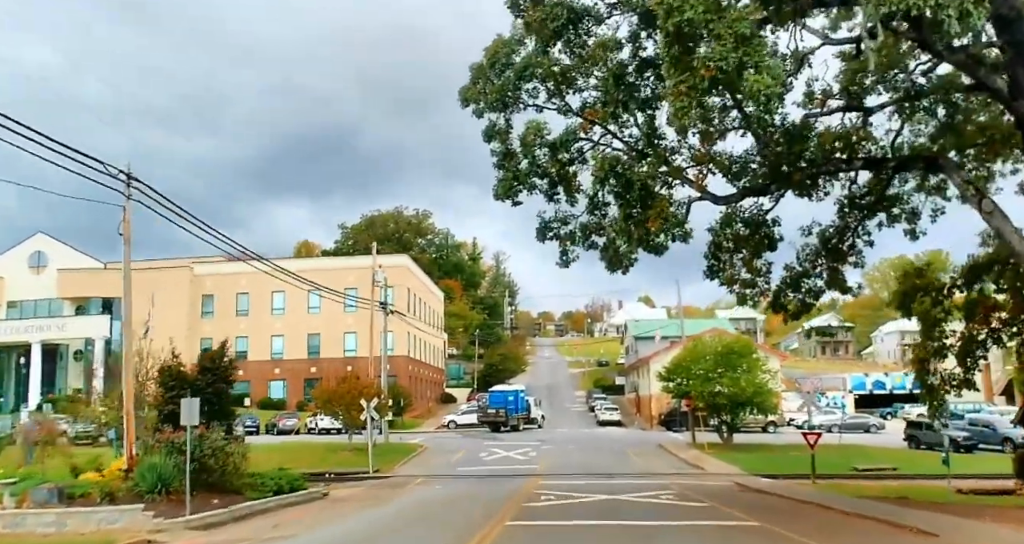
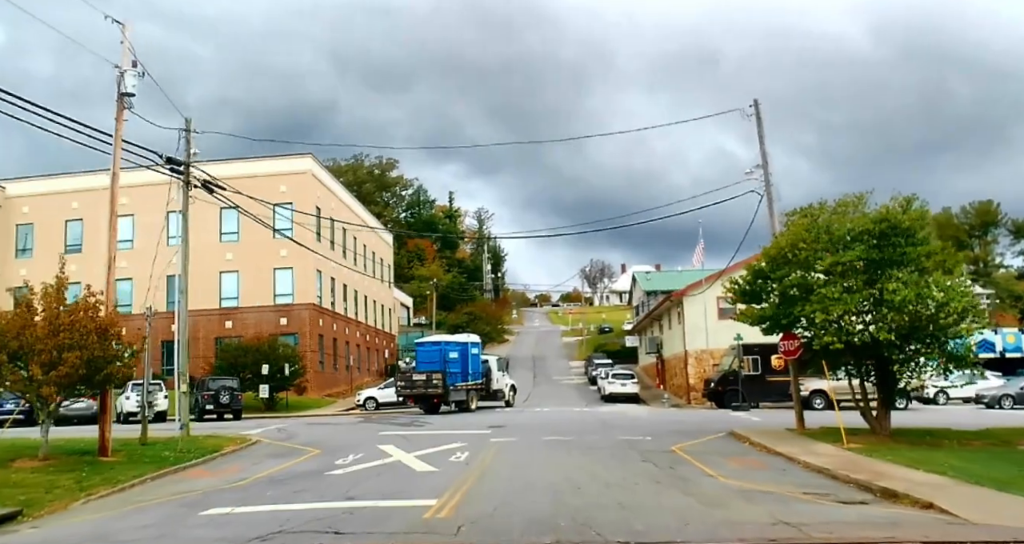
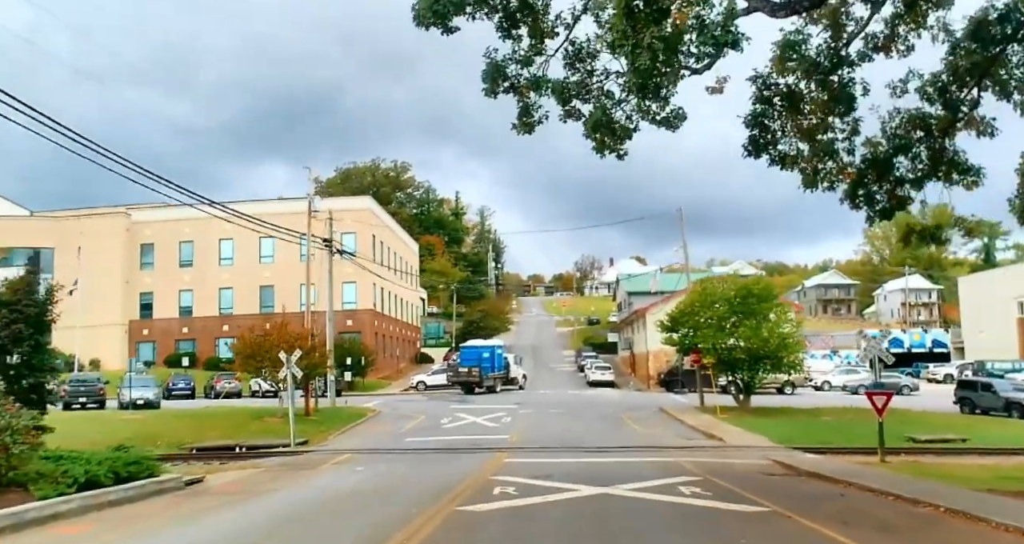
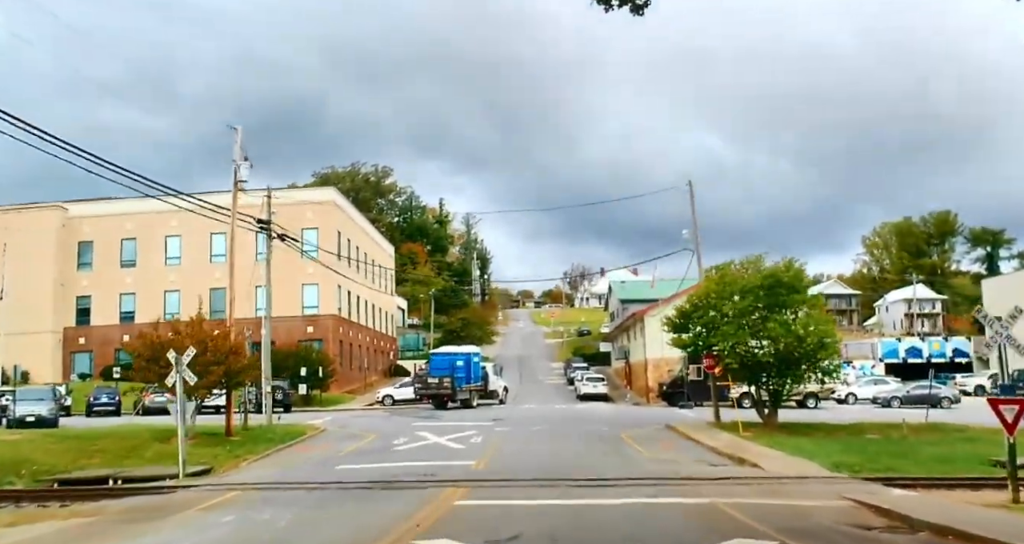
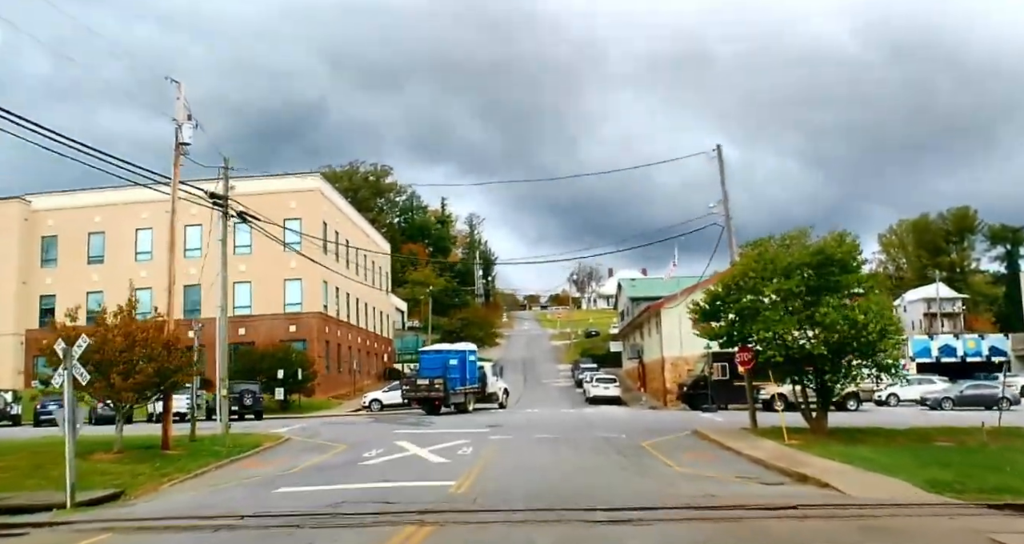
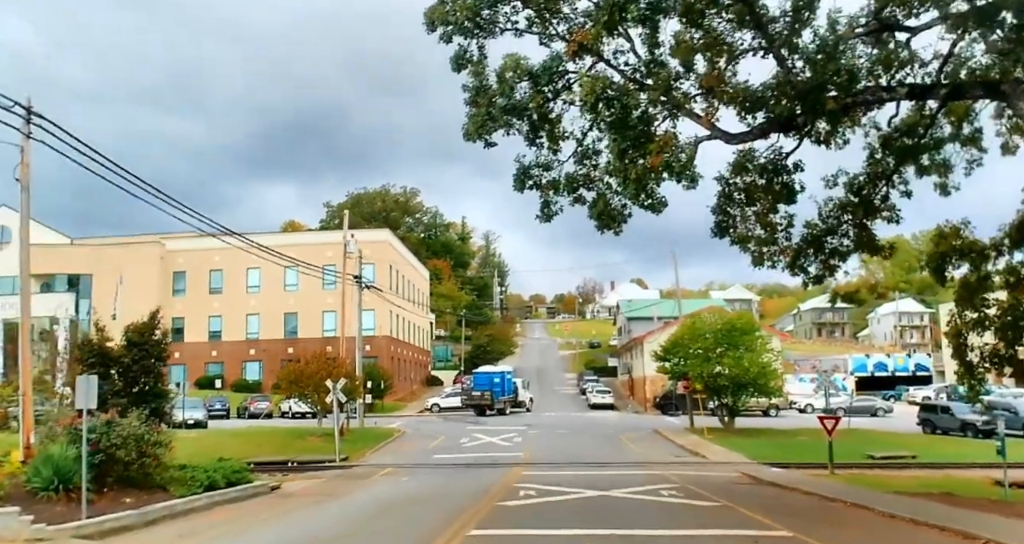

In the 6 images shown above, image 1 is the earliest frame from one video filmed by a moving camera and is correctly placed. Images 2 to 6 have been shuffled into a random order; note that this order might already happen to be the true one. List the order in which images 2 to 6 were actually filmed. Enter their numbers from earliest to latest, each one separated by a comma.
6, 3, 4, 5, 2
